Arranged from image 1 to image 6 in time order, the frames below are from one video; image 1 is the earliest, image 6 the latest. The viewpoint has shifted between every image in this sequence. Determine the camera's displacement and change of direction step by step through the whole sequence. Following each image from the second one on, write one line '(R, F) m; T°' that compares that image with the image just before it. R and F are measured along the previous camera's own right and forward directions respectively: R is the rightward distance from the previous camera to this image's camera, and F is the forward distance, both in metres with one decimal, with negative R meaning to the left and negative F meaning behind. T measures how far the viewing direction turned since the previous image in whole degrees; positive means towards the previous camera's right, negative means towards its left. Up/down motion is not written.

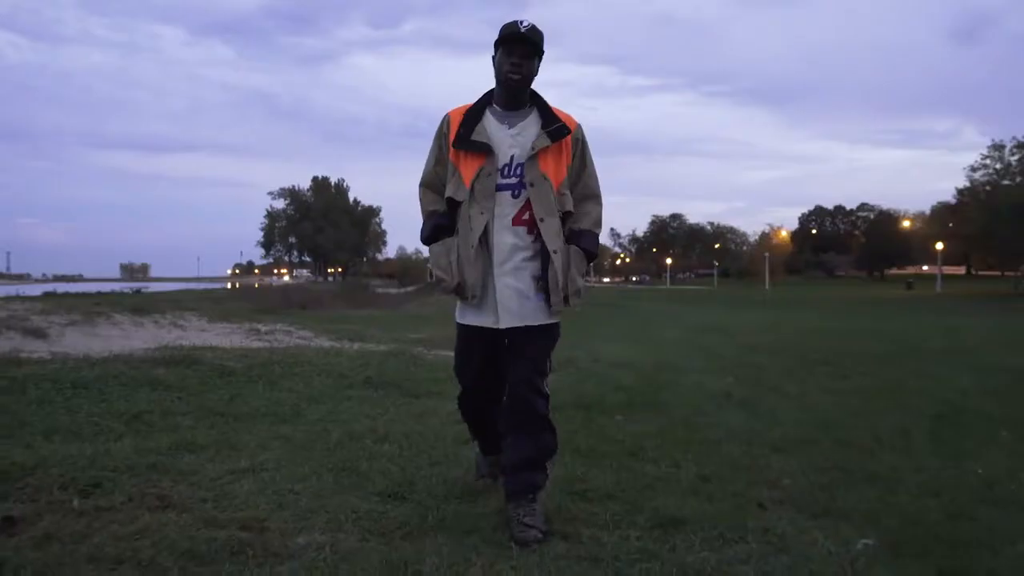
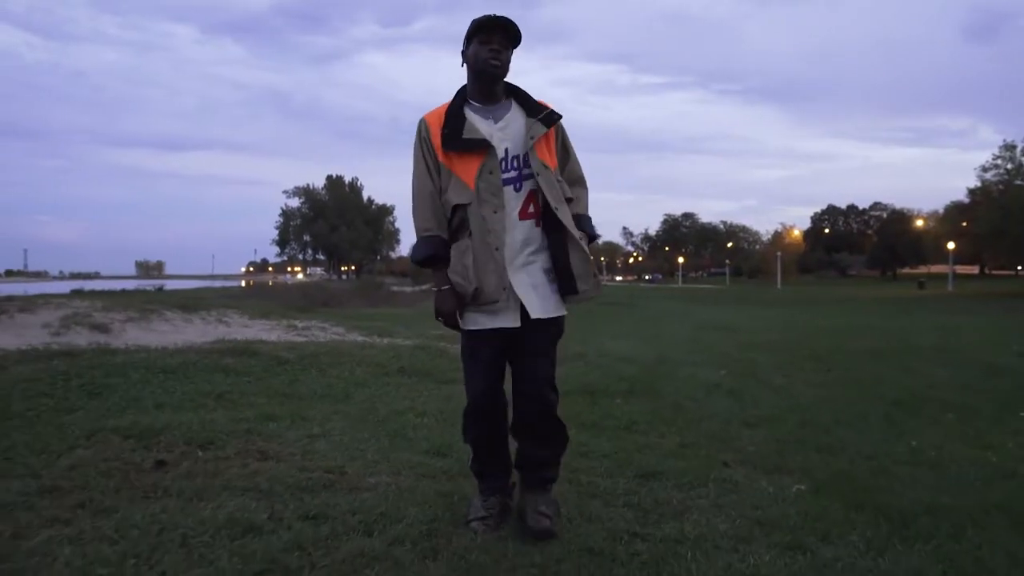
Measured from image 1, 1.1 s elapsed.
(0.0, -1.1) m; -1°
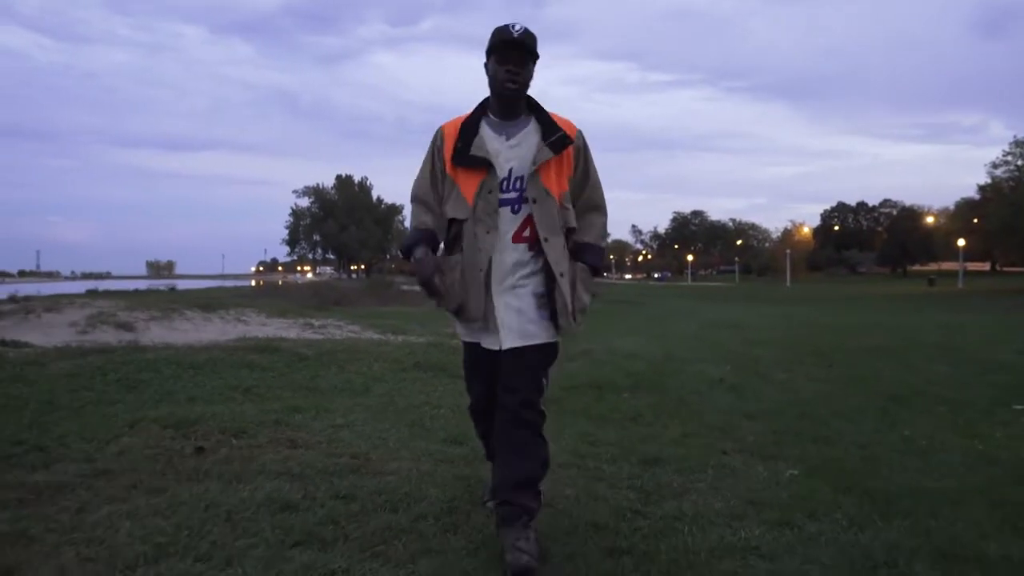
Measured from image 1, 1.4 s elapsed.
(0.0, -0.3) m; -1°
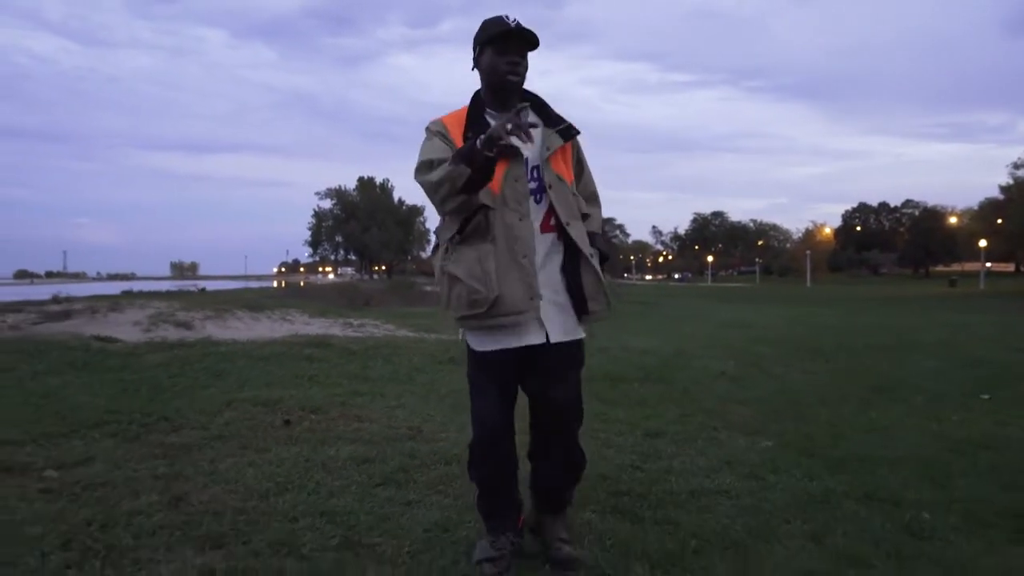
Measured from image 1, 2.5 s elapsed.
(0.0, -1.1) m; -1°
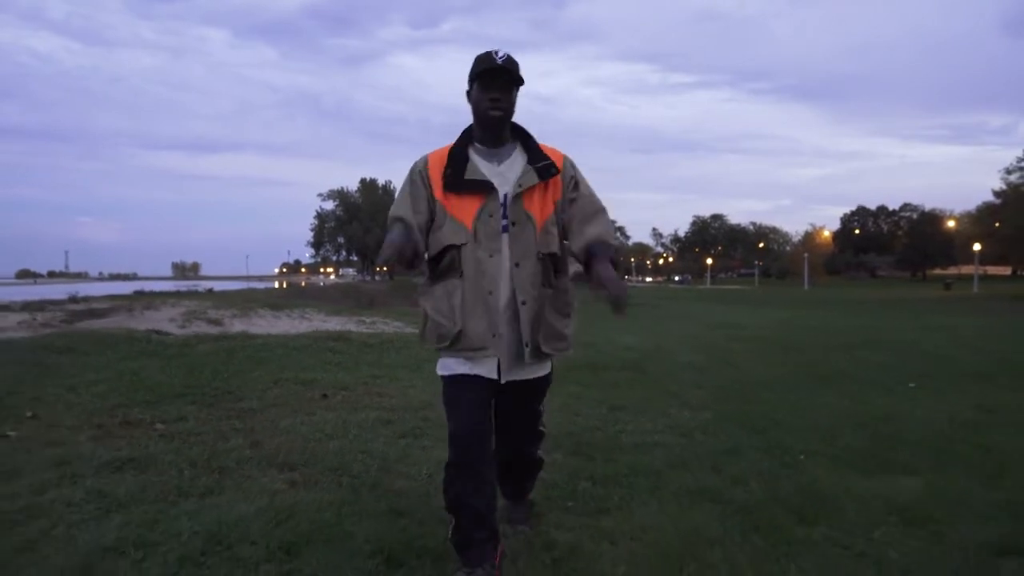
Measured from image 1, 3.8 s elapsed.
(+0.1, -1.5) m; 0°
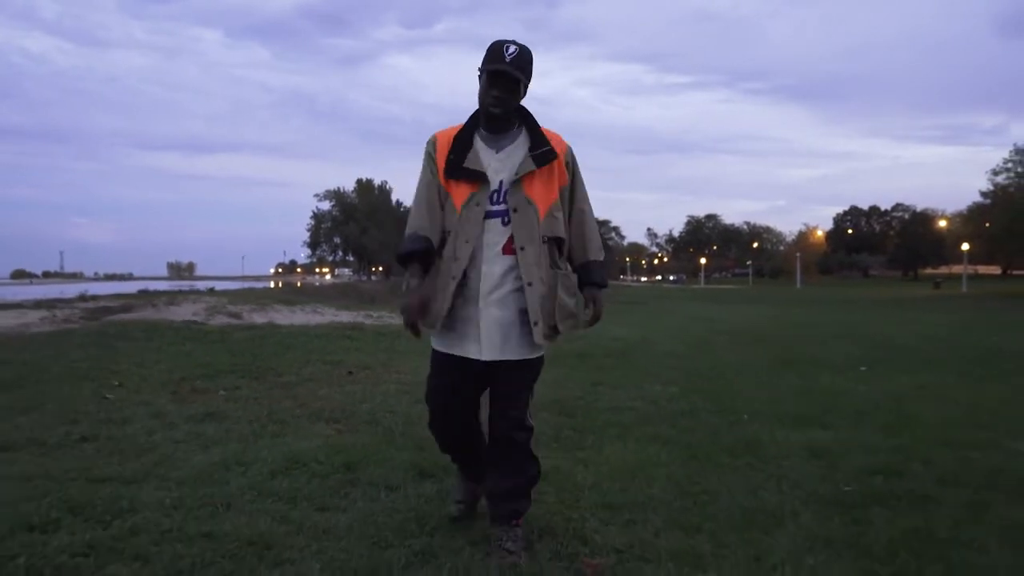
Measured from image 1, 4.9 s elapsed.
(0.0, -1.3) m; 0°
